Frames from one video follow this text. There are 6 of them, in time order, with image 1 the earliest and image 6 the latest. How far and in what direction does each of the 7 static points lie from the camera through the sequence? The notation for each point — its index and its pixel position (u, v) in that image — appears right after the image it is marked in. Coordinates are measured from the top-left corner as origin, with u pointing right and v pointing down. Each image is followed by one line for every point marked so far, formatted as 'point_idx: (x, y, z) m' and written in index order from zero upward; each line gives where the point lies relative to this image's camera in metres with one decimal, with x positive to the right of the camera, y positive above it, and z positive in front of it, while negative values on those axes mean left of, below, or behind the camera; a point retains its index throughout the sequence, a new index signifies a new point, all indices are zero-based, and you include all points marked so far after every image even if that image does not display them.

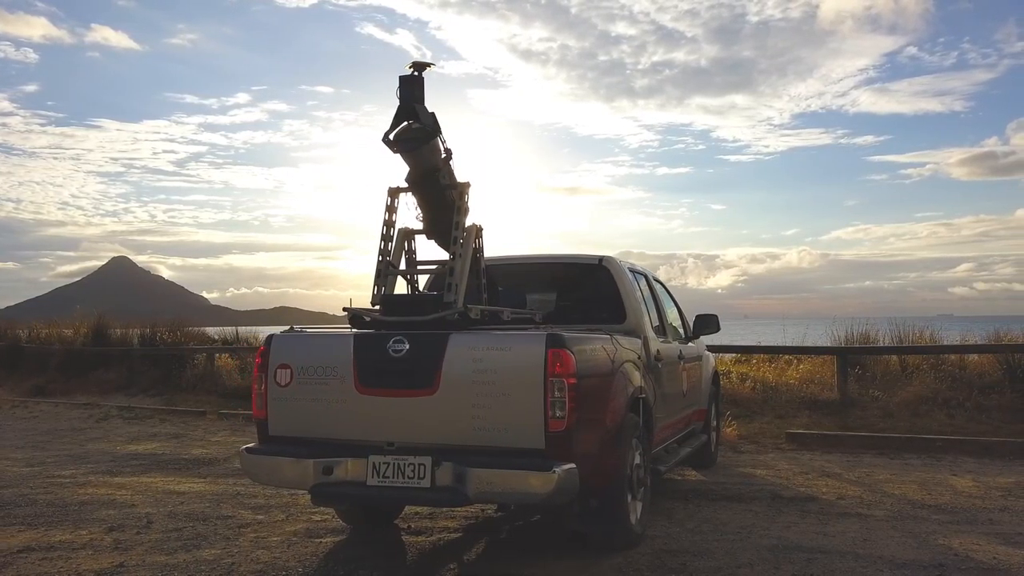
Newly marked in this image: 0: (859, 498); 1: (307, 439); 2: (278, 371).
0: (+2.8, -1.7, +6.5) m
1: (-1.1, -0.8, +4.6) m
2: (-1.3, -0.5, +4.6) m
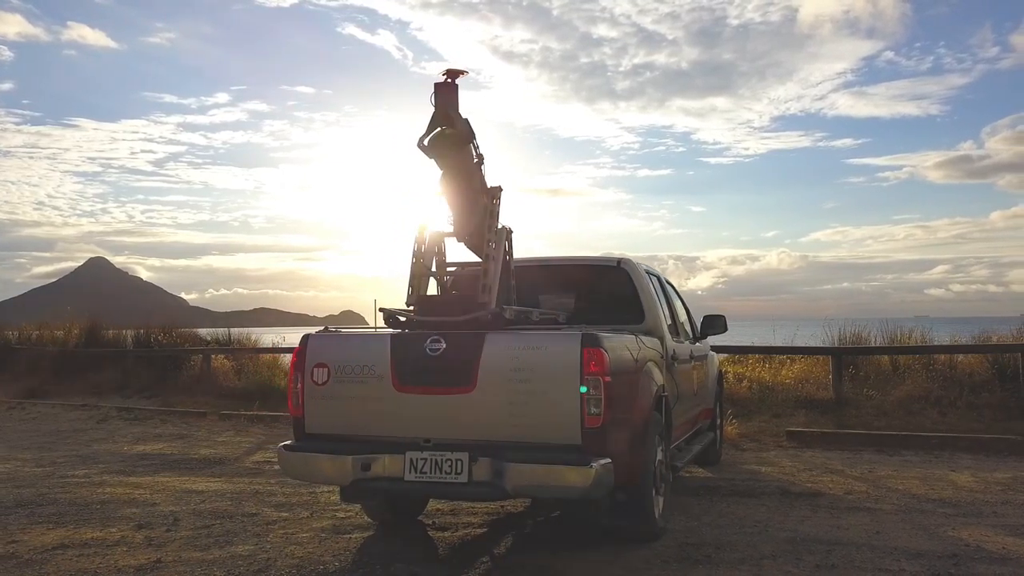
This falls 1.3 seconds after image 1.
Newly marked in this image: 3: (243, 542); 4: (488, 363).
0: (+2.9, -1.7, +6.7) m
1: (-1.0, -0.8, +4.7) m
2: (-1.1, -0.5, +4.7) m
3: (-1.7, -1.6, +5.2) m
4: (-0.1, -0.4, +4.4) m
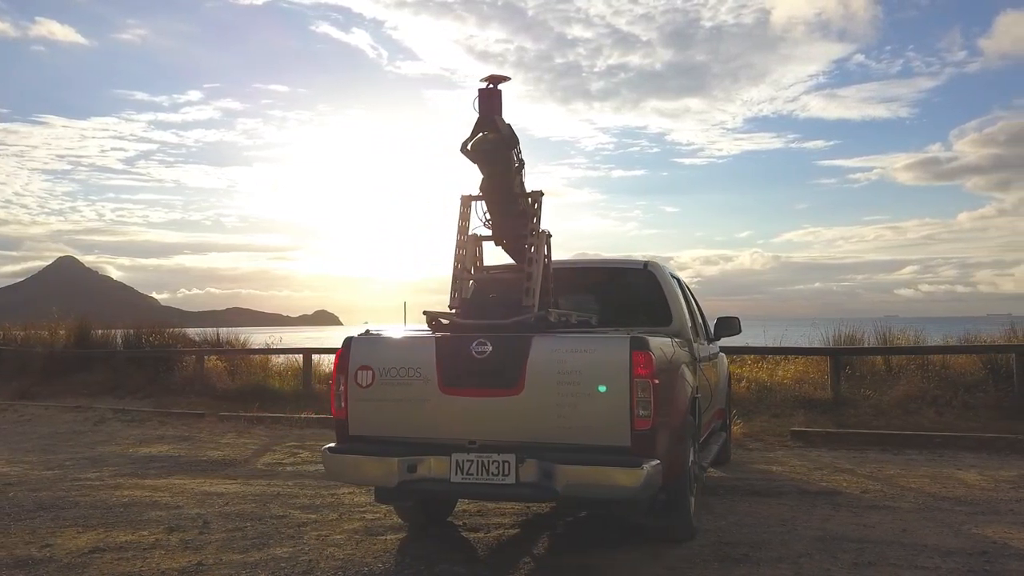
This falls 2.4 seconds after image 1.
0: (+3.1, -1.7, +6.9) m
1: (-0.7, -0.9, +4.7) m
2: (-0.9, -0.5, +4.7) m
3: (-1.5, -1.6, +5.2) m
4: (+0.1, -0.4, +4.4) m
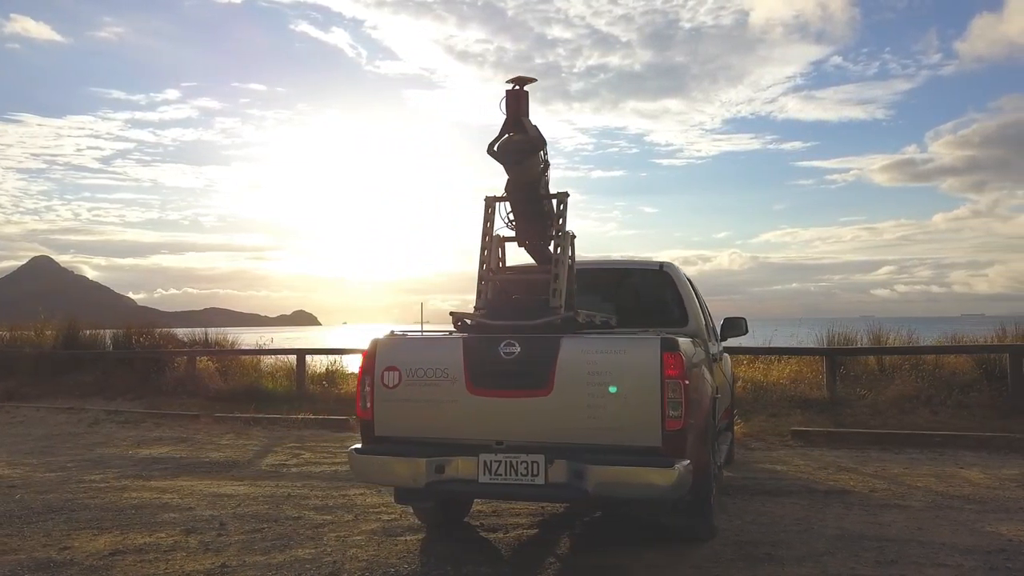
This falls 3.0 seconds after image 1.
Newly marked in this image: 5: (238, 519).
0: (+3.2, -1.7, +6.9) m
1: (-0.6, -0.9, +4.7) m
2: (-0.7, -0.5, +4.7) m
3: (-1.3, -1.6, +5.2) m
4: (+0.3, -0.4, +4.4) m
5: (-2.0, -1.7, +6.0) m
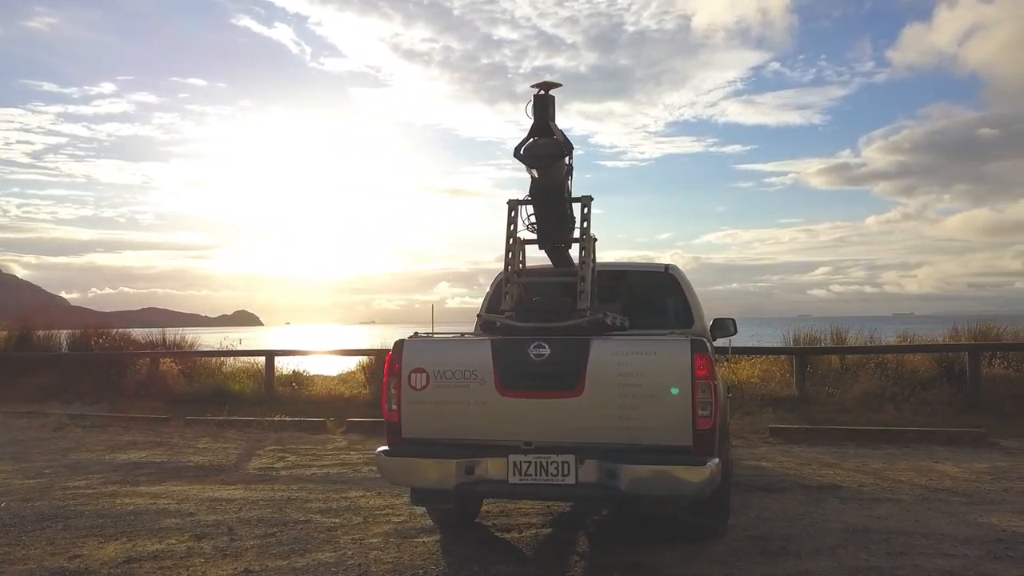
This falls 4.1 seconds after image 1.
0: (+3.2, -1.7, +7.2) m
1: (-0.4, -0.9, +4.7) m
2: (-0.6, -0.5, +4.7) m
3: (-1.2, -1.6, +5.2) m
4: (+0.5, -0.4, +4.5) m
5: (-1.9, -1.7, +5.9) m
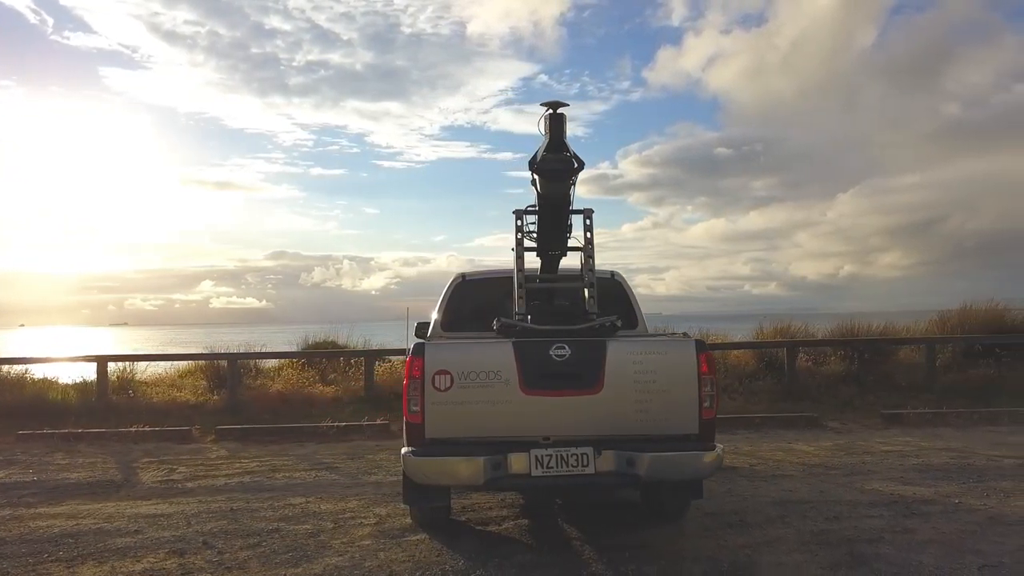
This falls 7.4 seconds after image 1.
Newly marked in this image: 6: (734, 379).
0: (+2.5, -1.8, +8.3) m
1: (-0.3, -0.9, +5.0) m
2: (-0.5, -0.5, +4.9) m
3: (-1.2, -1.7, +5.2) m
4: (+0.6, -0.5, +4.9) m
5: (-2.1, -1.7, +5.7) m
6: (+3.8, -1.5, +14.0) m
